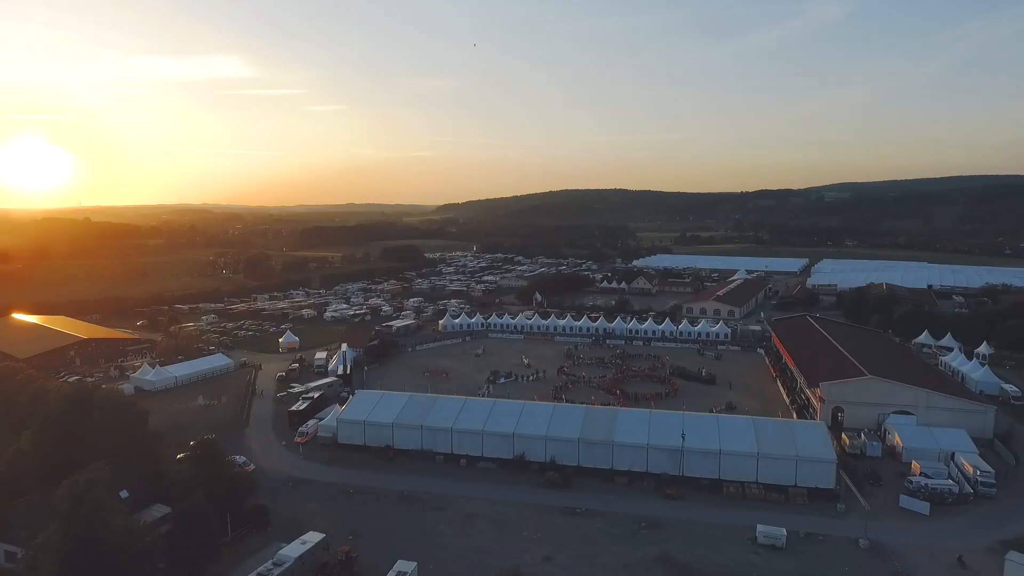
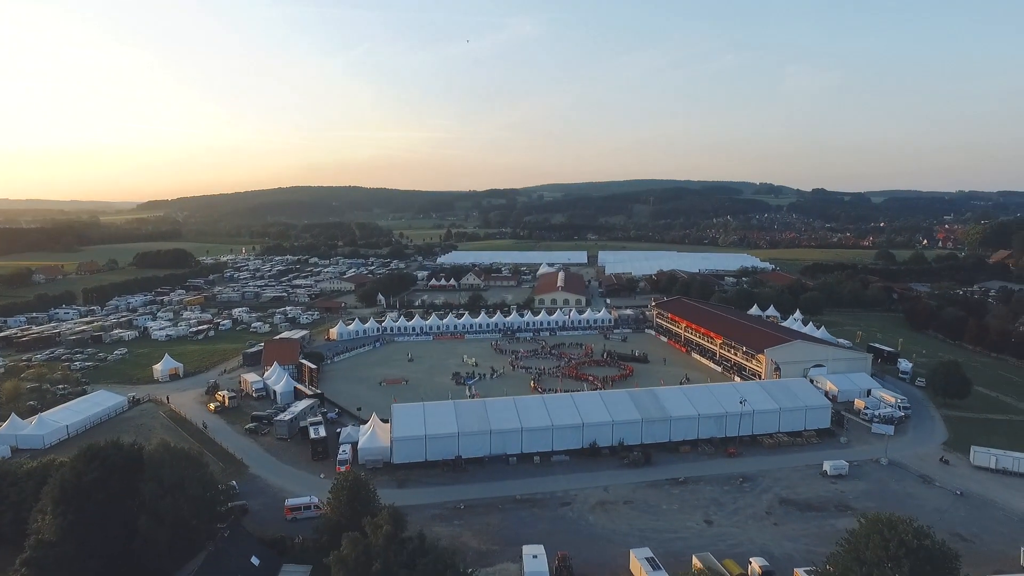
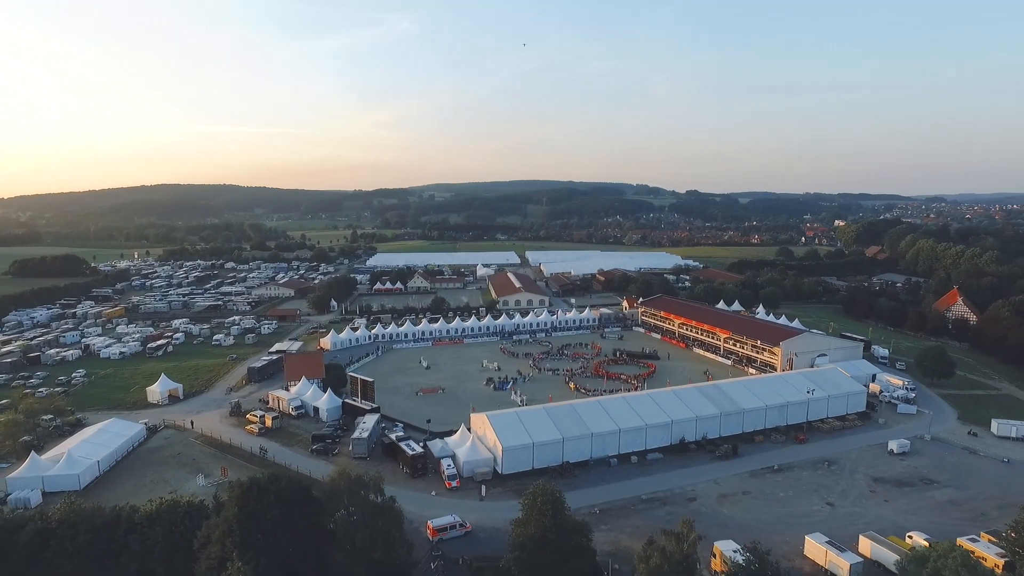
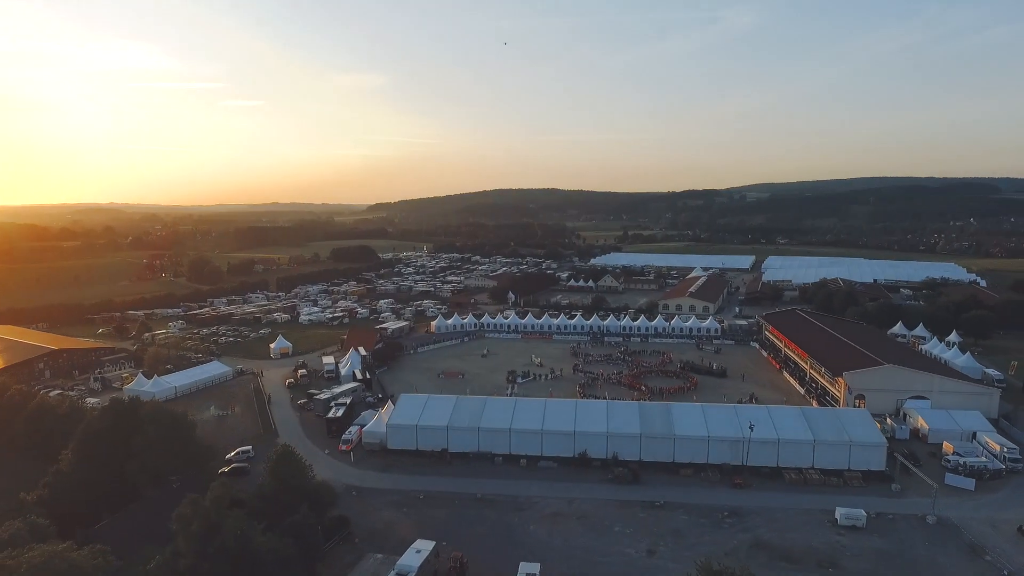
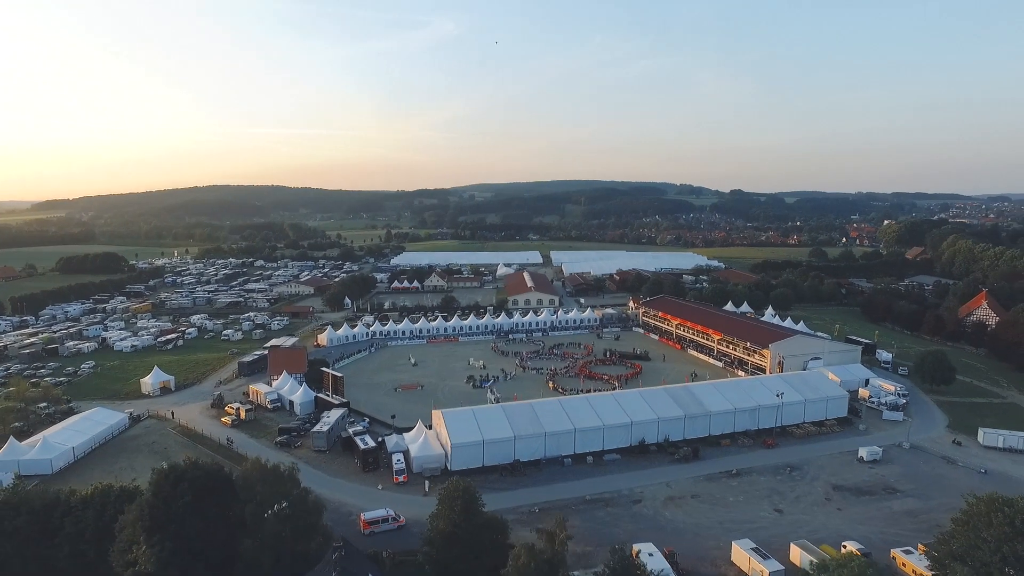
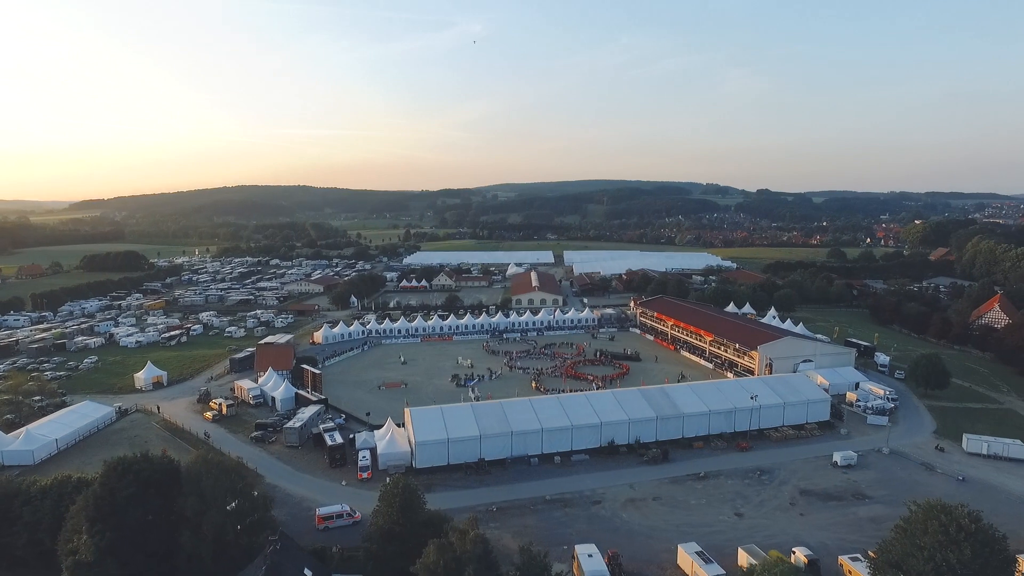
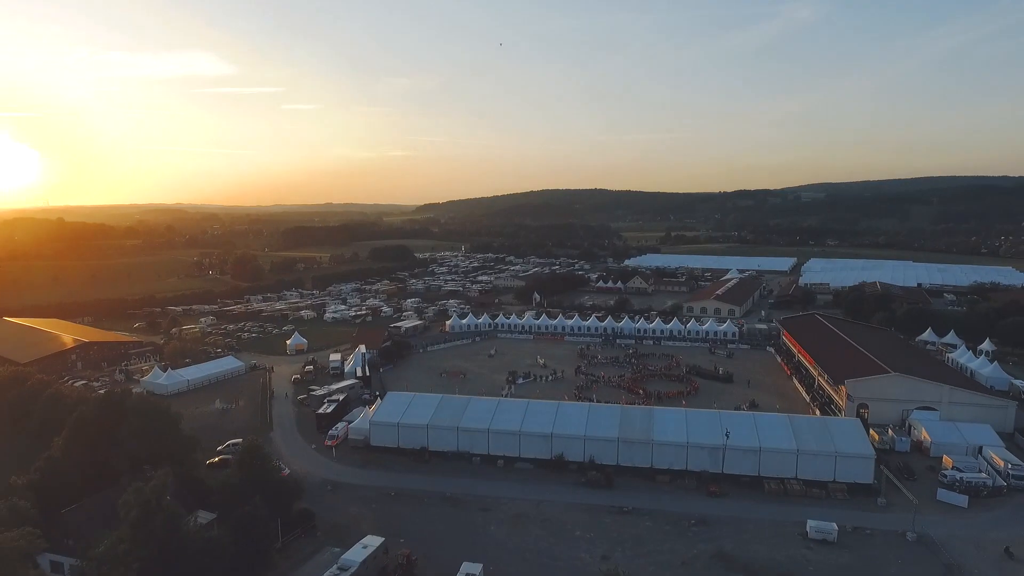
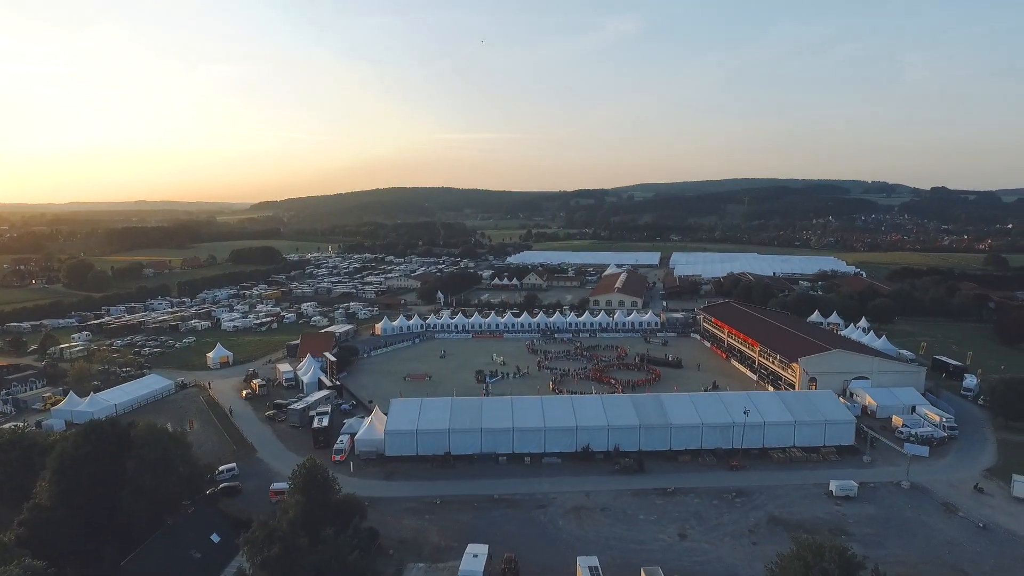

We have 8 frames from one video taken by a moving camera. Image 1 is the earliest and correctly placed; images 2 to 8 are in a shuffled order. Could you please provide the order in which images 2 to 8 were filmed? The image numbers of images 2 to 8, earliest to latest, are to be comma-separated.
7, 4, 8, 2, 6, 5, 3
